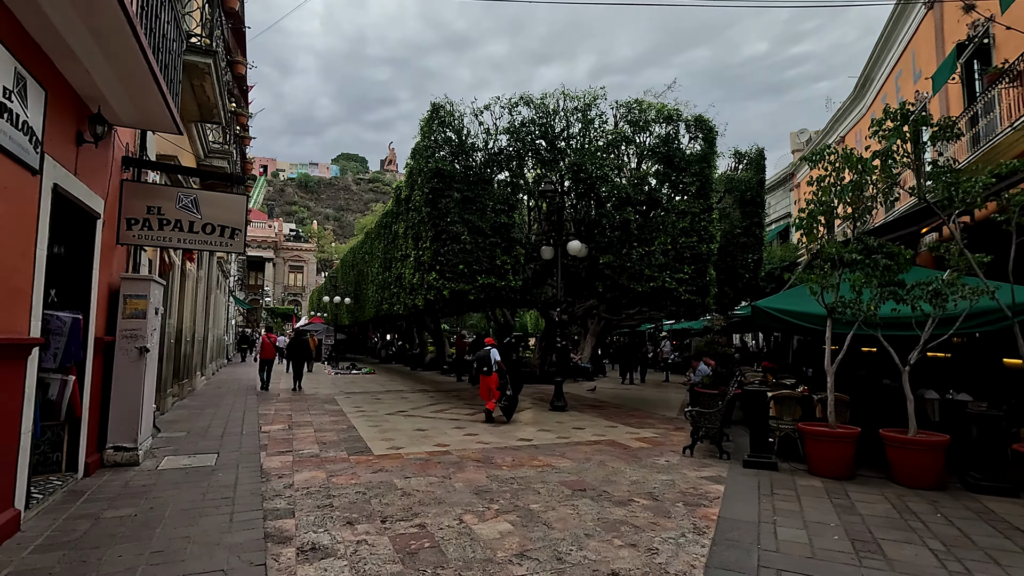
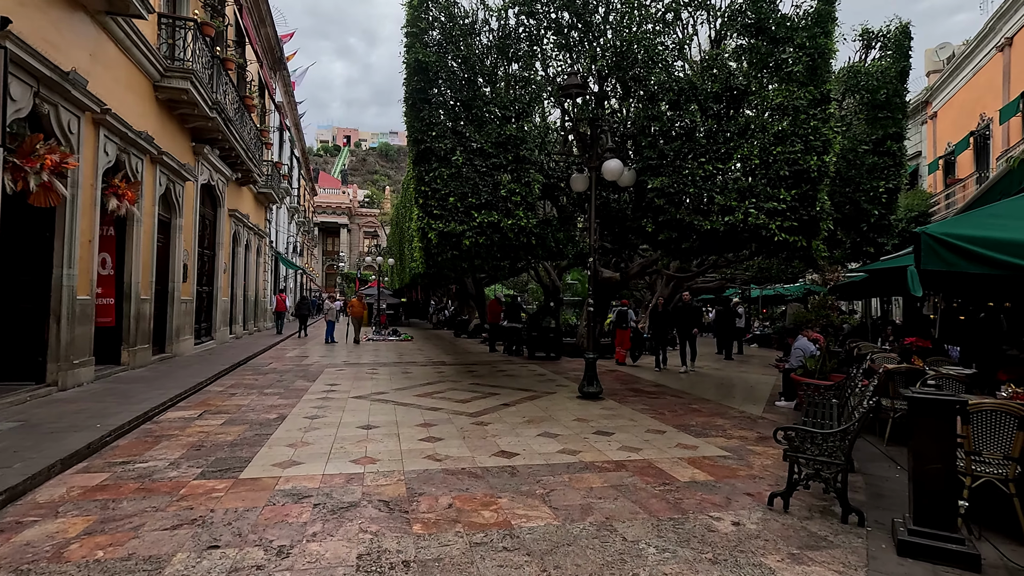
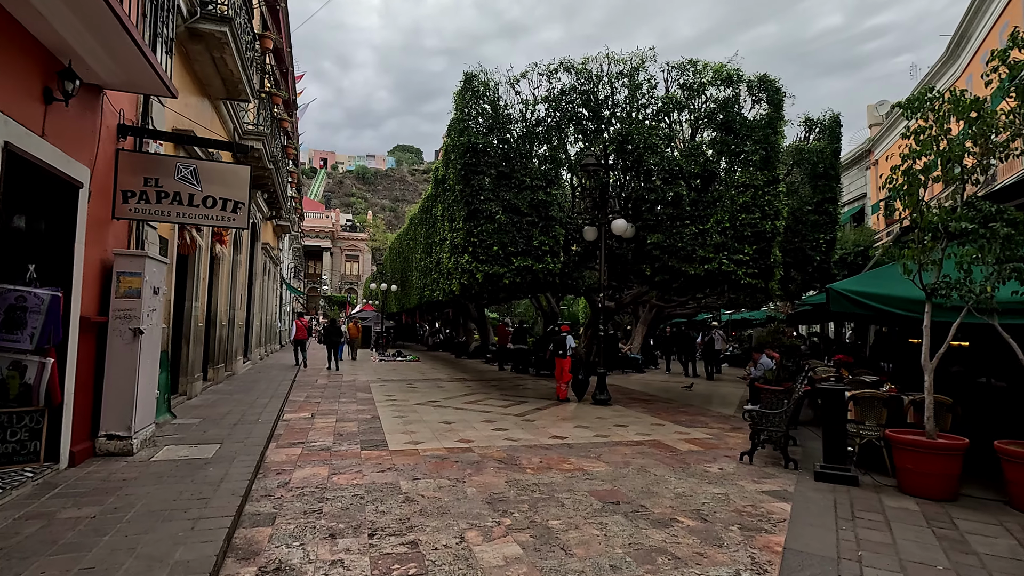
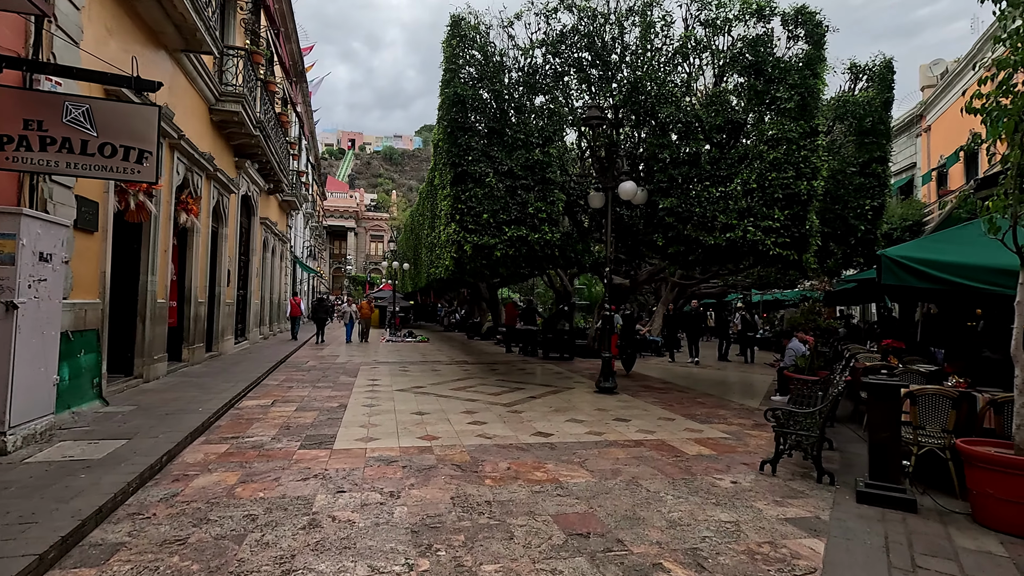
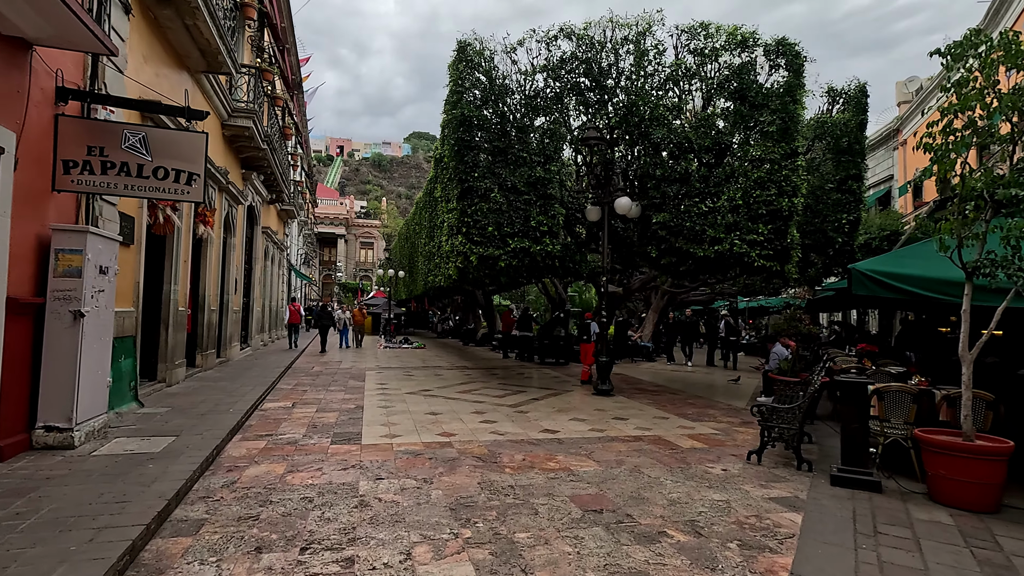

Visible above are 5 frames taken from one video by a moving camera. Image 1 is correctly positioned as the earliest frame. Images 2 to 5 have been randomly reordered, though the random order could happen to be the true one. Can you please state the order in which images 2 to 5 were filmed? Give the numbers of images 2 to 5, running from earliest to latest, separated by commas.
3, 5, 4, 2
